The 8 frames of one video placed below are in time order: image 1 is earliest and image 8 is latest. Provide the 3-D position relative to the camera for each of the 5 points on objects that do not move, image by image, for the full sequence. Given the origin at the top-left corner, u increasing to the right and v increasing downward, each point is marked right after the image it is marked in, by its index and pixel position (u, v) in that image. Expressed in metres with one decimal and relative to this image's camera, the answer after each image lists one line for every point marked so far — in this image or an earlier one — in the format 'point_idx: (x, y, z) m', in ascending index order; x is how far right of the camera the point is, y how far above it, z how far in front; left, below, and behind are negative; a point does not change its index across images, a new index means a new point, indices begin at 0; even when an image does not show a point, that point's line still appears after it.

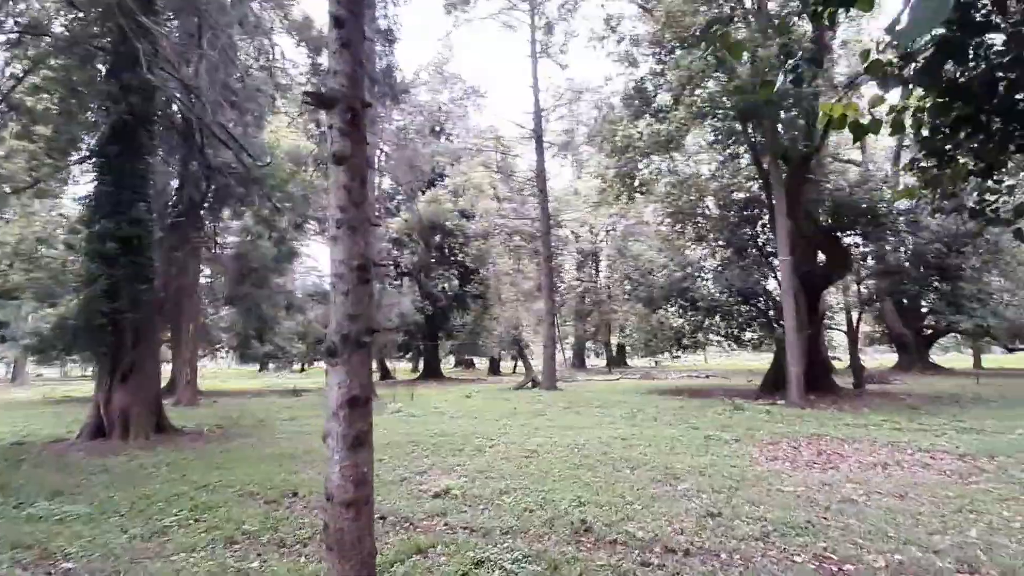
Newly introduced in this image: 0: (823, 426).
0: (+4.3, -1.8, +8.9) m
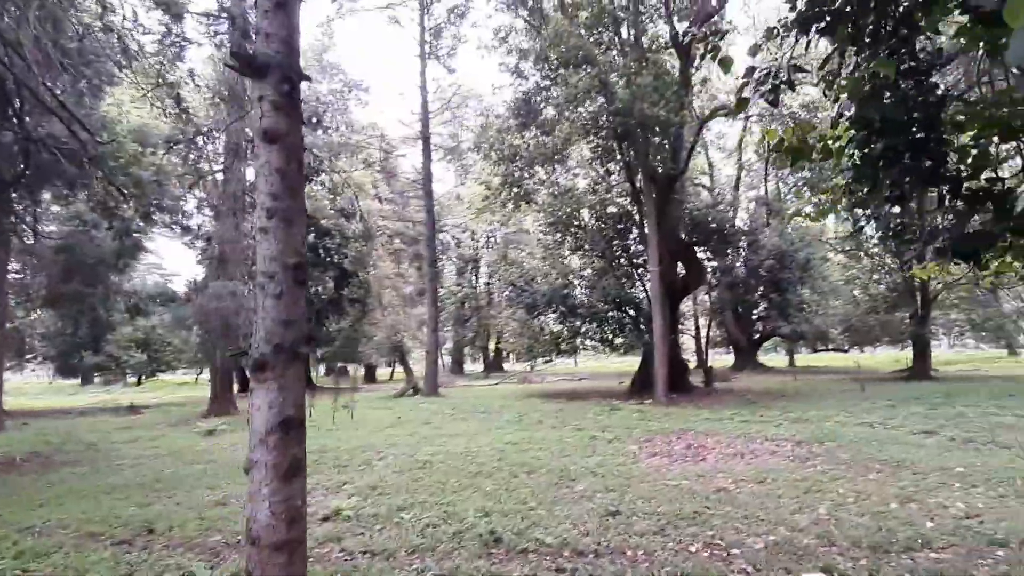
0: (+2.7, -2.0, +9.9) m
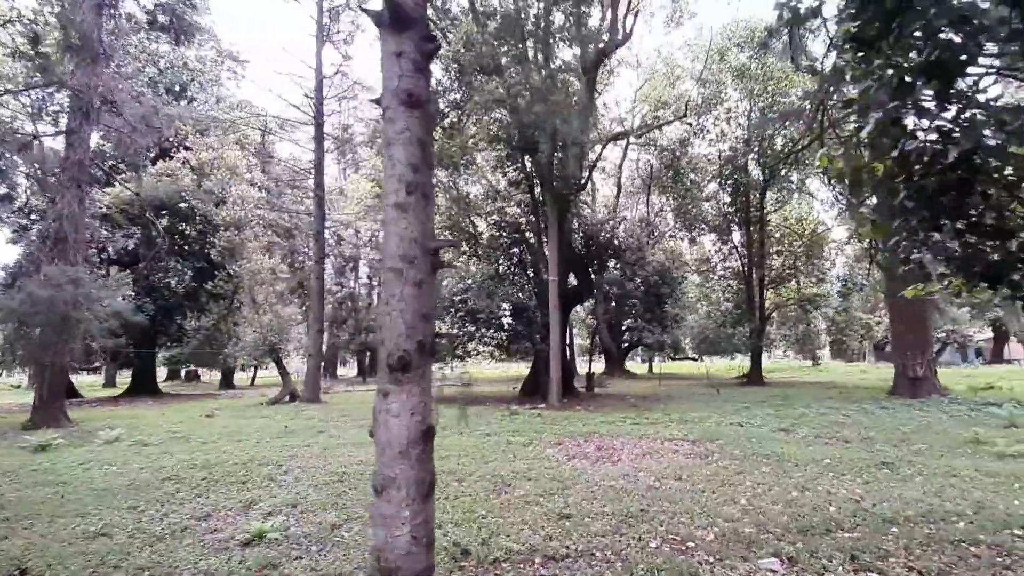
0: (+1.2, -2.1, +10.2) m
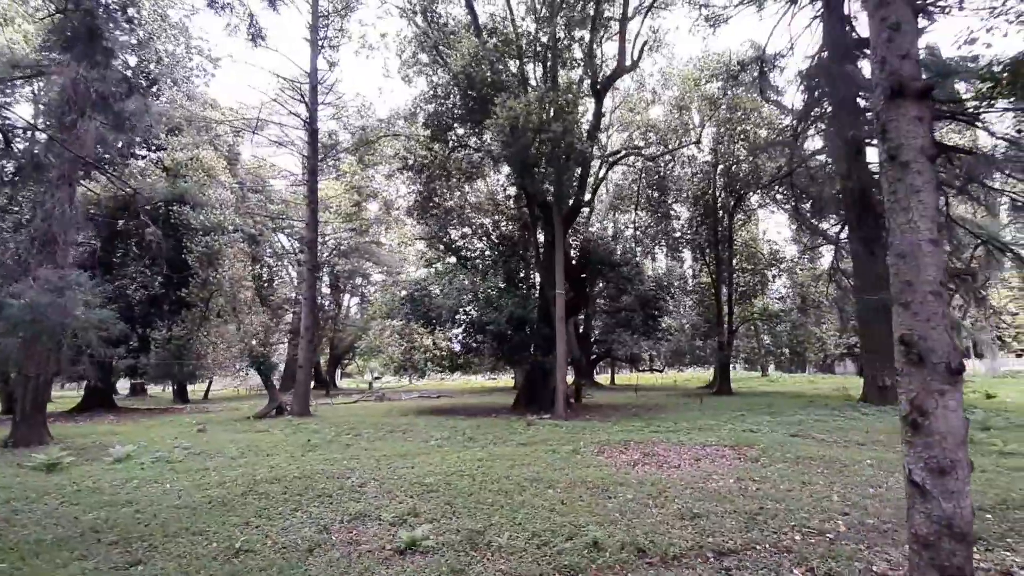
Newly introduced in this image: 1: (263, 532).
0: (+1.6, -2.4, +10.7) m
1: (-2.0, -2.0, +5.4) m
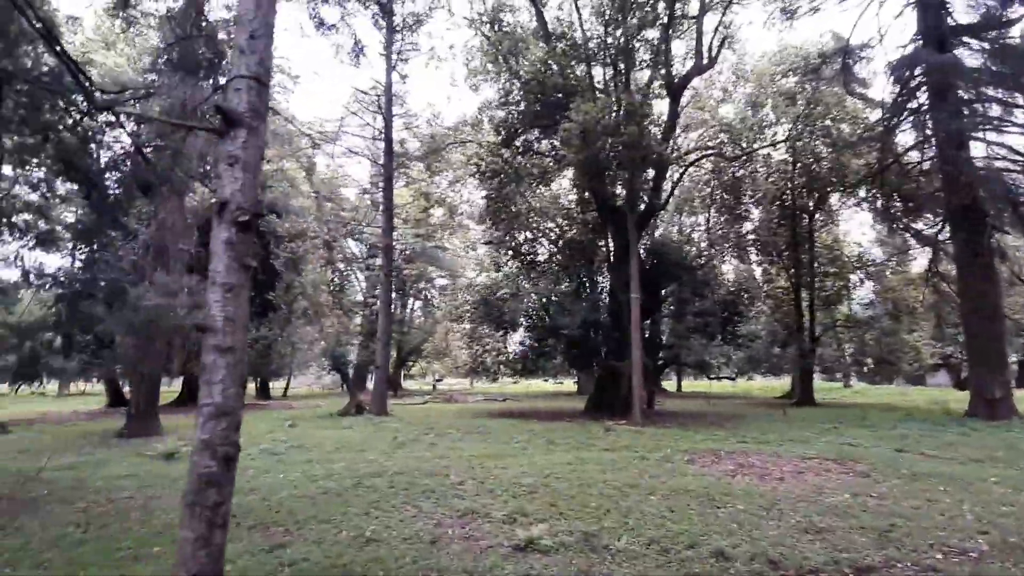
0: (+2.9, -2.4, +10.5) m
1: (-1.1, -2.0, +5.6) m
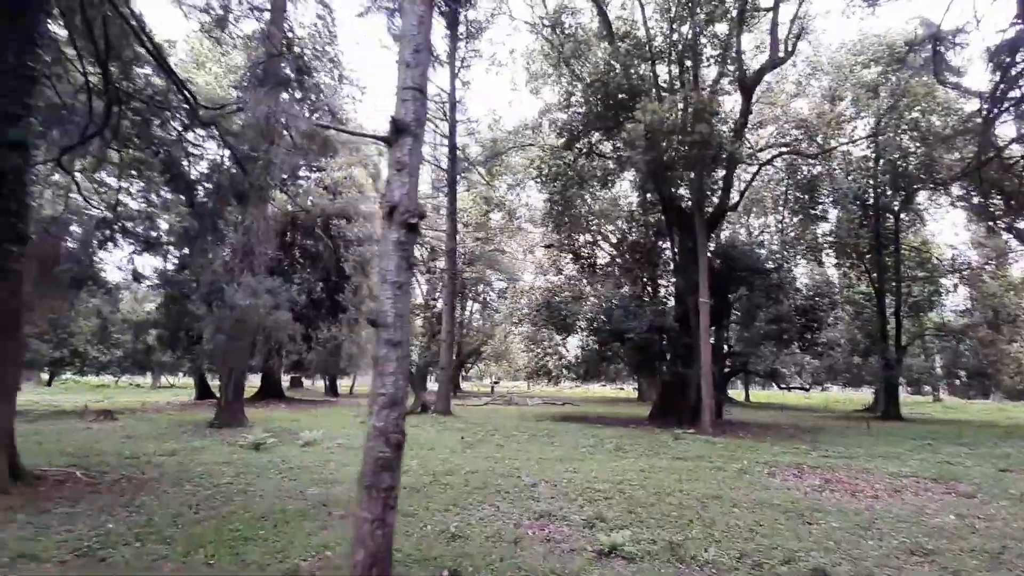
0: (+4.0, -2.5, +10.1) m
1: (-0.4, -2.0, +5.6) m
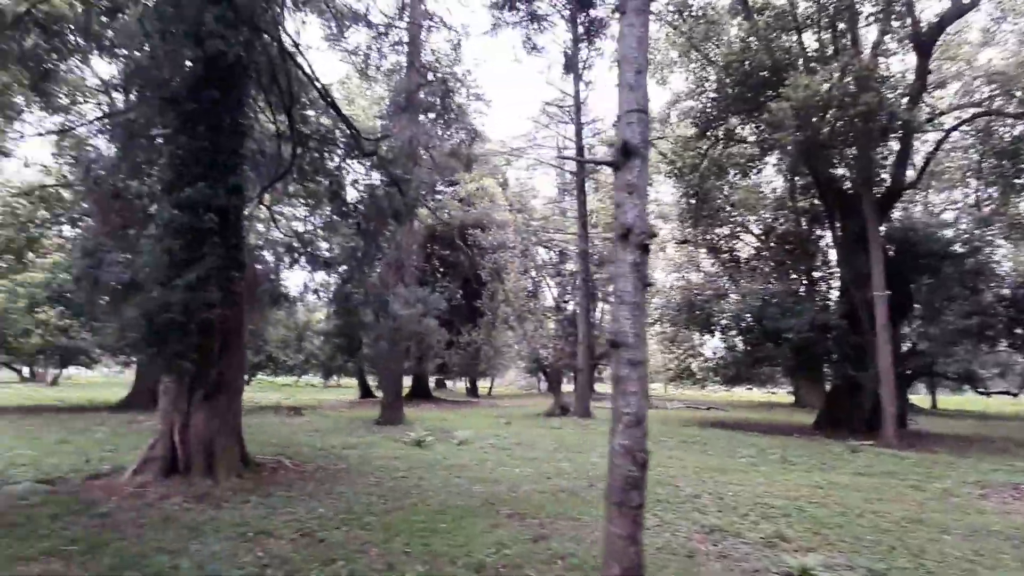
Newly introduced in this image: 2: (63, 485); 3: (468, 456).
0: (+6.1, -2.4, +8.8) m
1: (+0.9, -2.0, +5.2) m
2: (-4.3, -1.9, +6.3) m
3: (-0.7, -2.3, +9.0) m
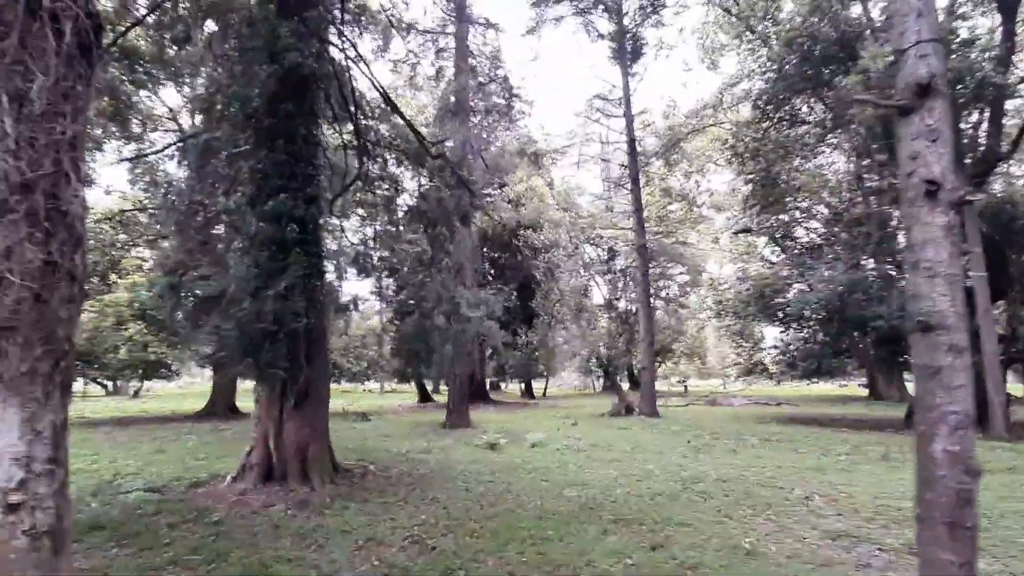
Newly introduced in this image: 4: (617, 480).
0: (+7.2, -2.1, +8.1) m
1: (+1.7, -1.9, +4.9) m
2: (-3.4, -2.0, +6.4) m
3: (+0.4, -2.3, +8.8) m
4: (+1.0, -2.1, +7.1) m
